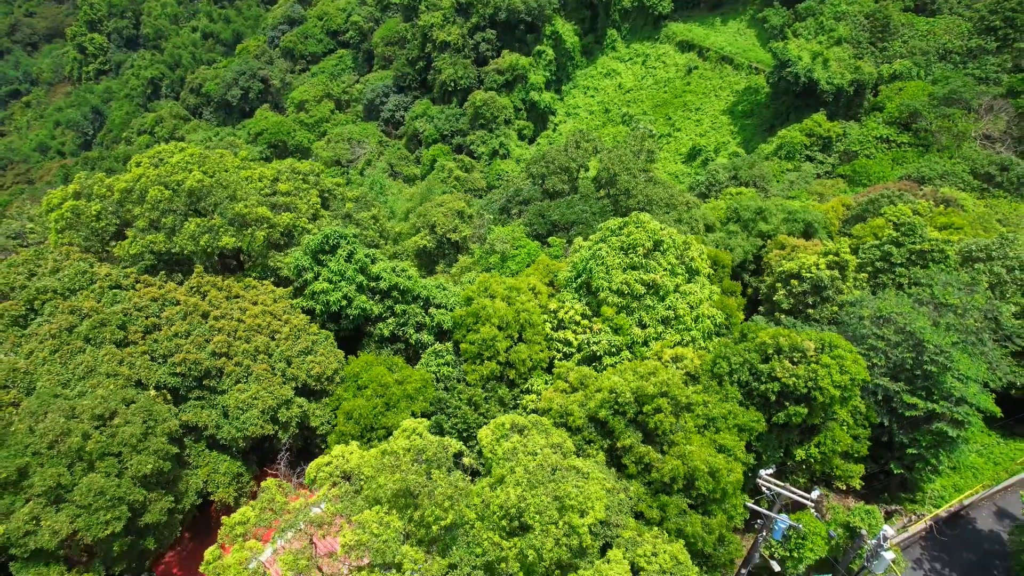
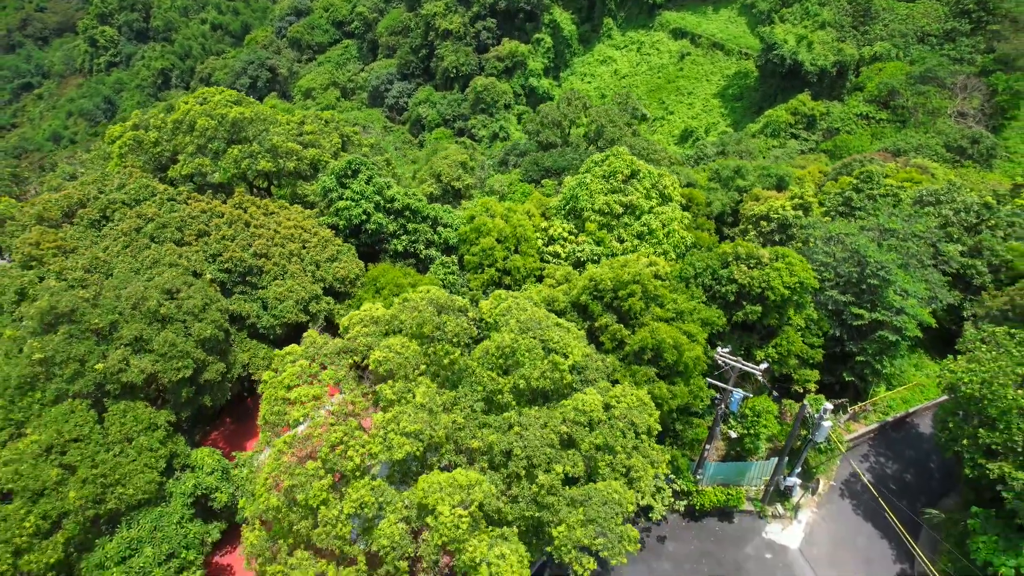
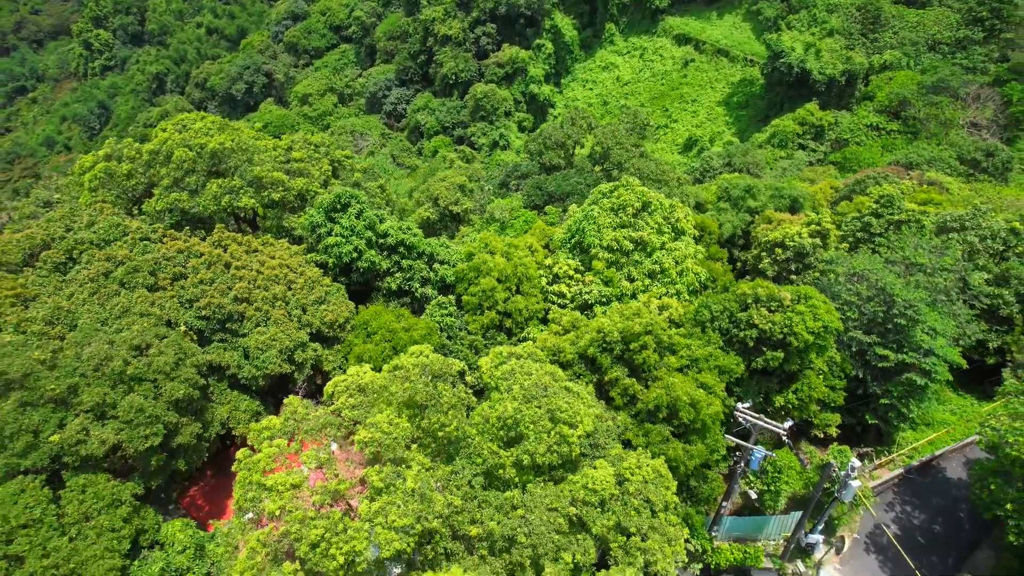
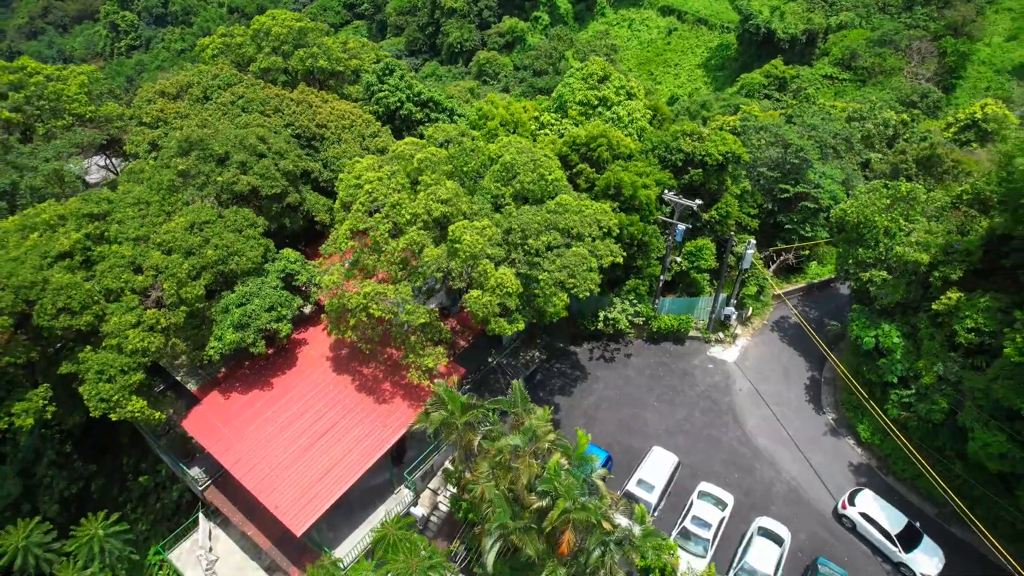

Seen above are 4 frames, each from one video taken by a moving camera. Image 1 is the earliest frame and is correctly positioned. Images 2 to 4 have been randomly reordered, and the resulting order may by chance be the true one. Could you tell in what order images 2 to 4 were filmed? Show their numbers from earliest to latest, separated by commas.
3, 2, 4
